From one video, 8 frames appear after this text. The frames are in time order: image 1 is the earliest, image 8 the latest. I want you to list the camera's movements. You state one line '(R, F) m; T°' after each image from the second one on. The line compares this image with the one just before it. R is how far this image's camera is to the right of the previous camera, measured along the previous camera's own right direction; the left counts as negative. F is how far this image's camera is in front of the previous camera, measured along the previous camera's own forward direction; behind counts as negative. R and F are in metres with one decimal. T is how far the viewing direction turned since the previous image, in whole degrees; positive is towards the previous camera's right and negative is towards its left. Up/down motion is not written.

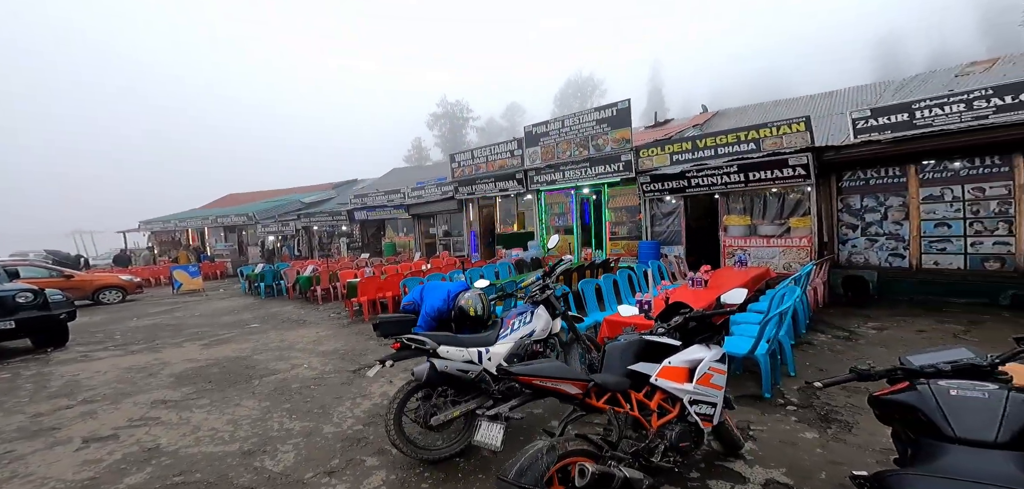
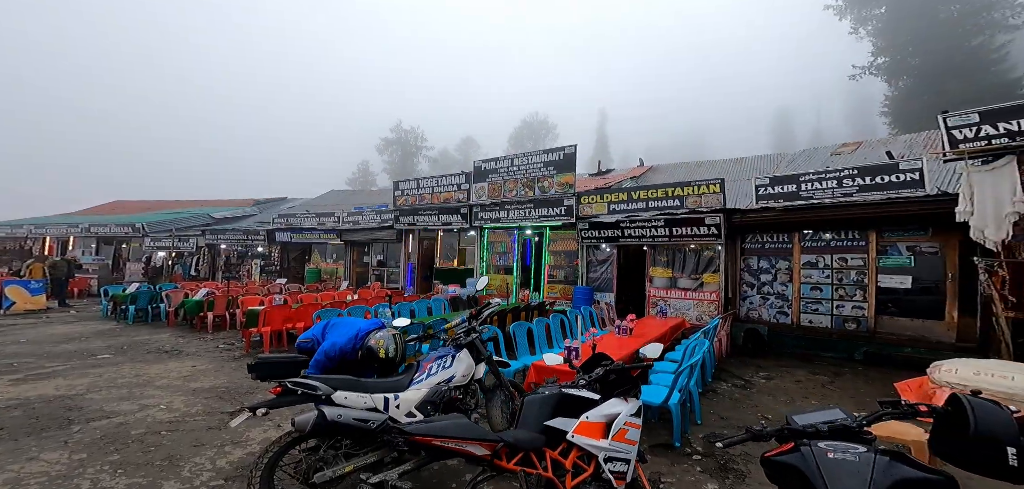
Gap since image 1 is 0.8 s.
(+0.4, +0.2) m; +7°
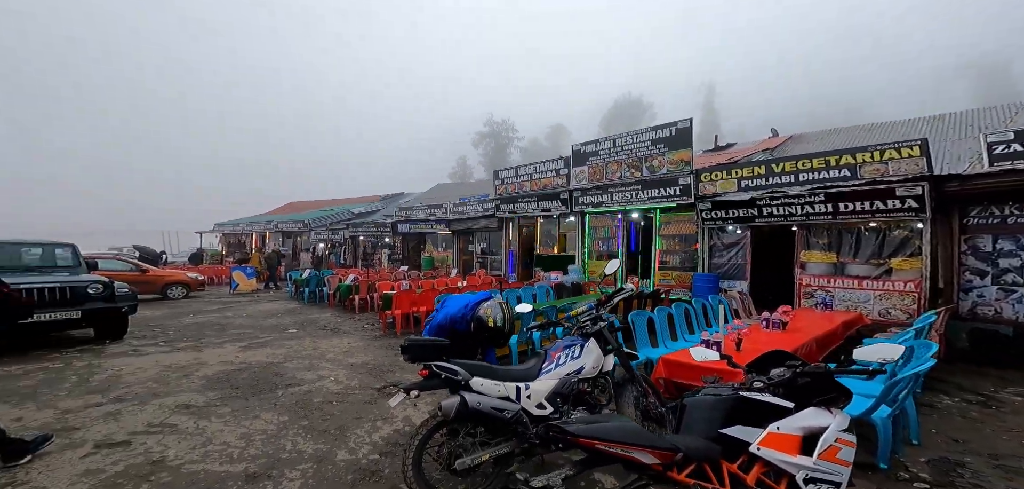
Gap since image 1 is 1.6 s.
(-0.4, +0.1) m; -12°
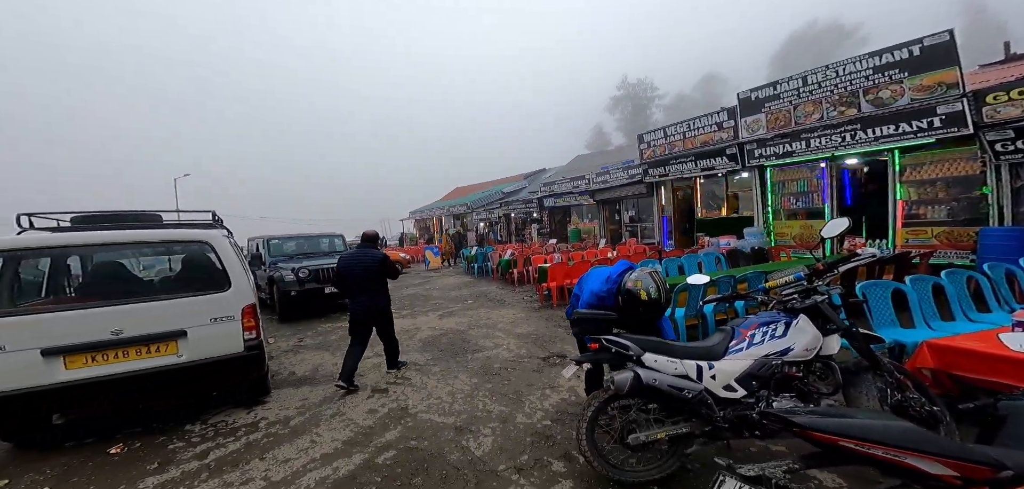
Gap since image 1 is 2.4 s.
(-0.1, 0.0) m; -18°
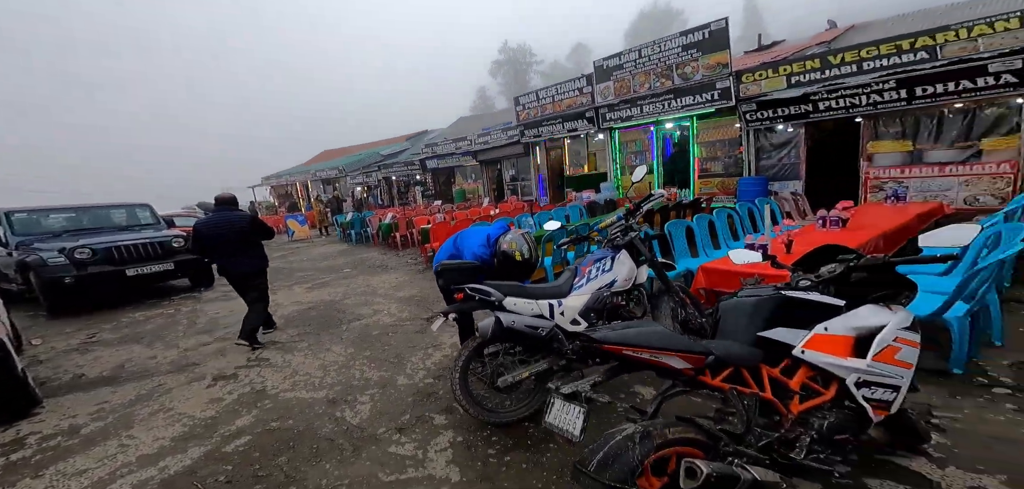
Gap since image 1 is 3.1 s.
(+0.1, -0.1) m; +14°
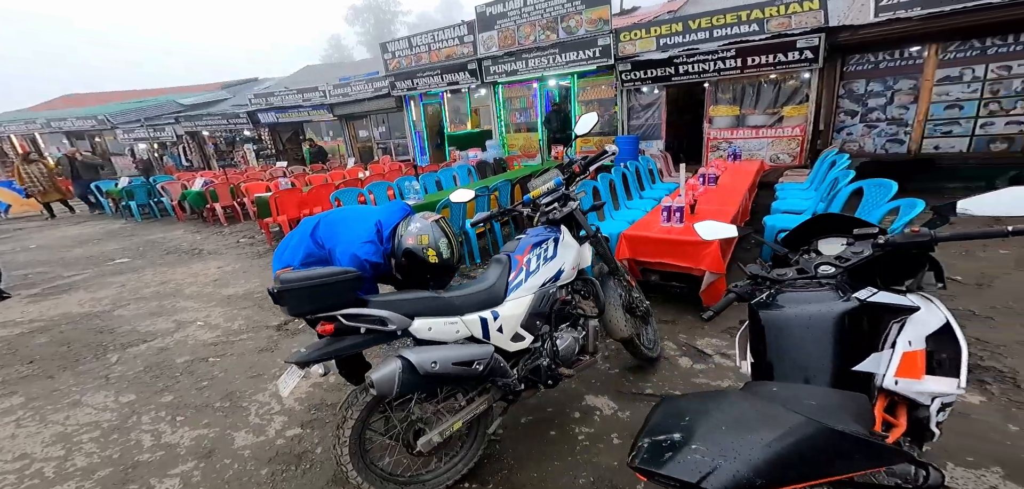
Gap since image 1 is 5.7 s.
(-0.2, +0.9) m; +16°
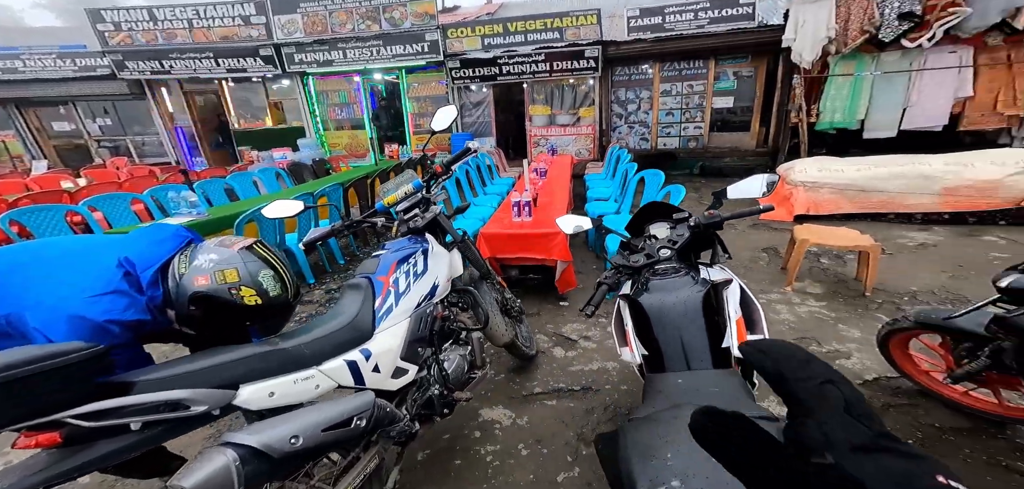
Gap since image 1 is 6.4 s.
(-0.2, +0.2) m; +21°
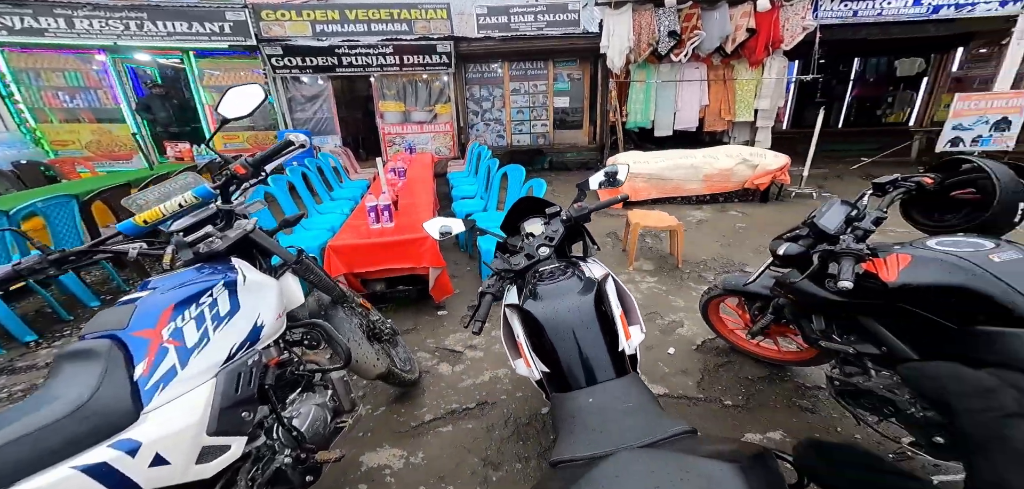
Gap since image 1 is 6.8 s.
(-0.1, +0.2) m; +18°
